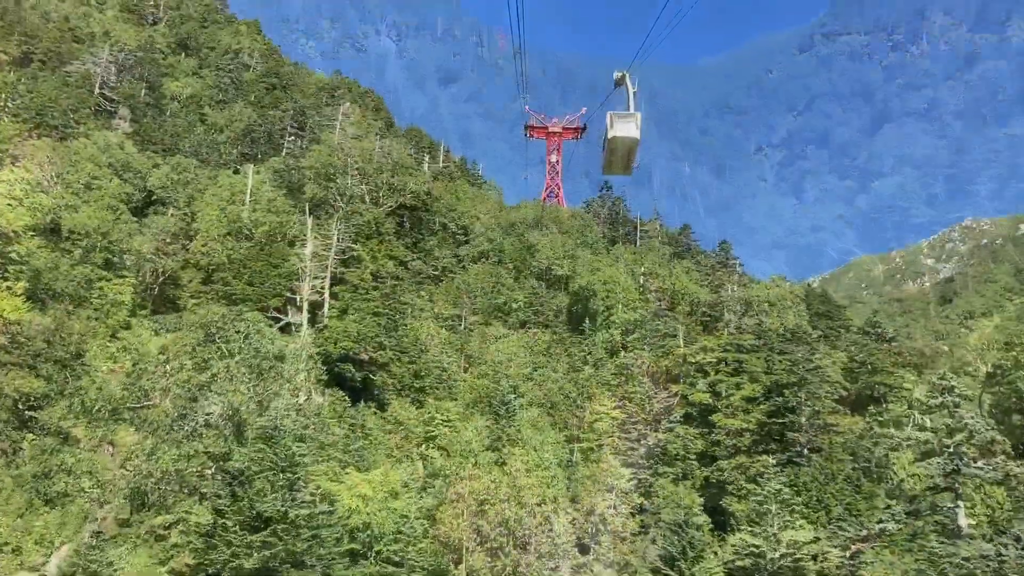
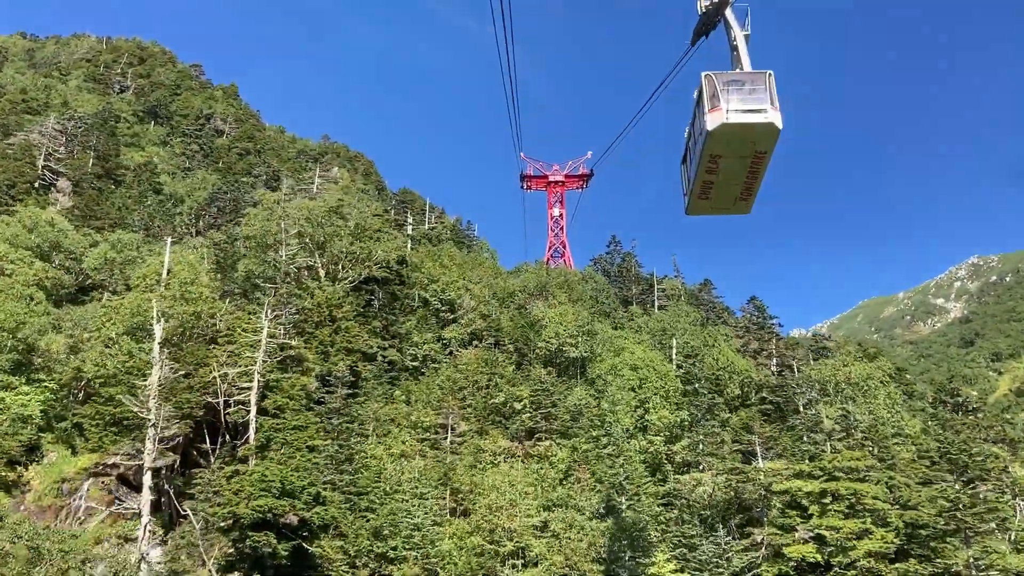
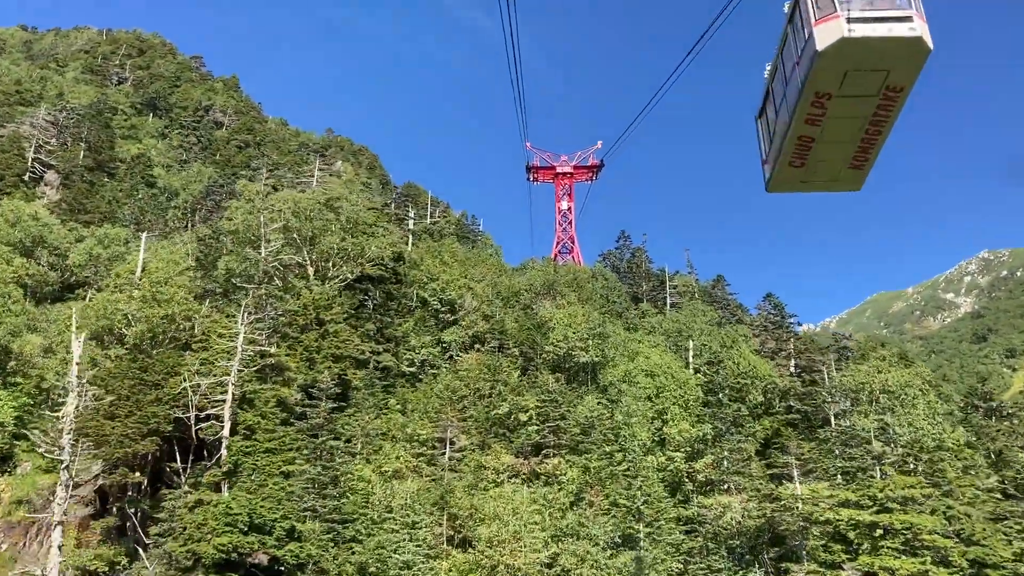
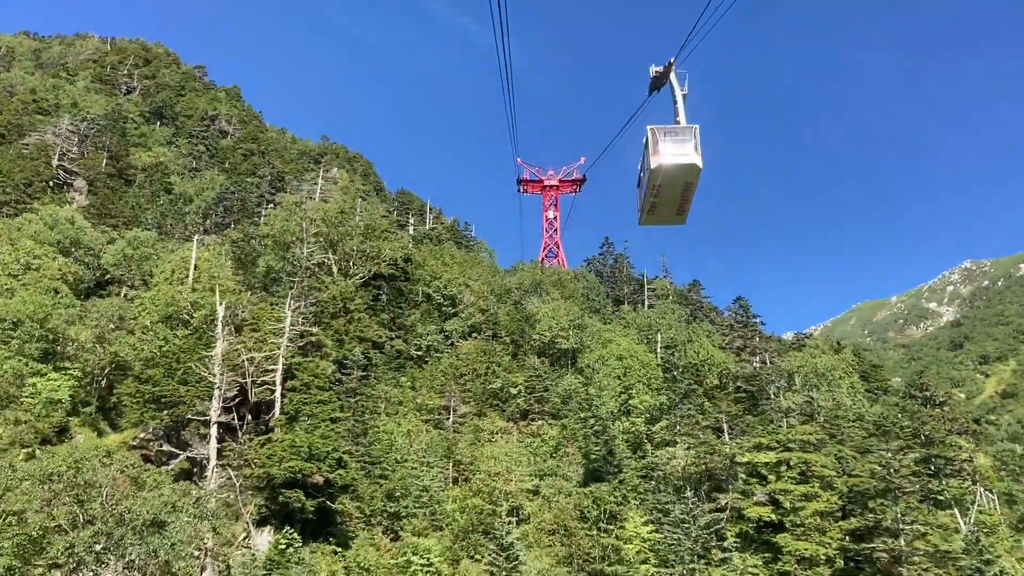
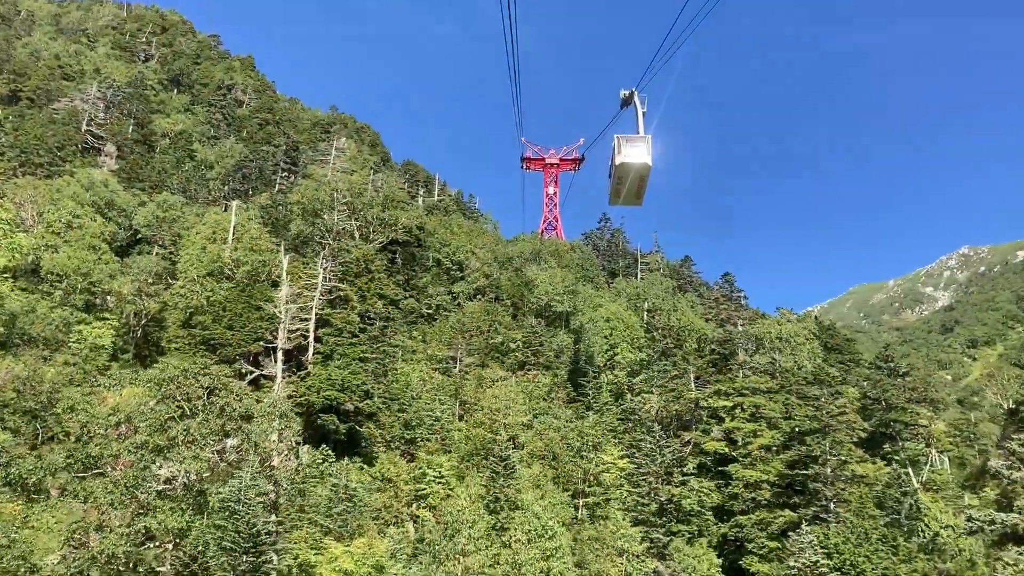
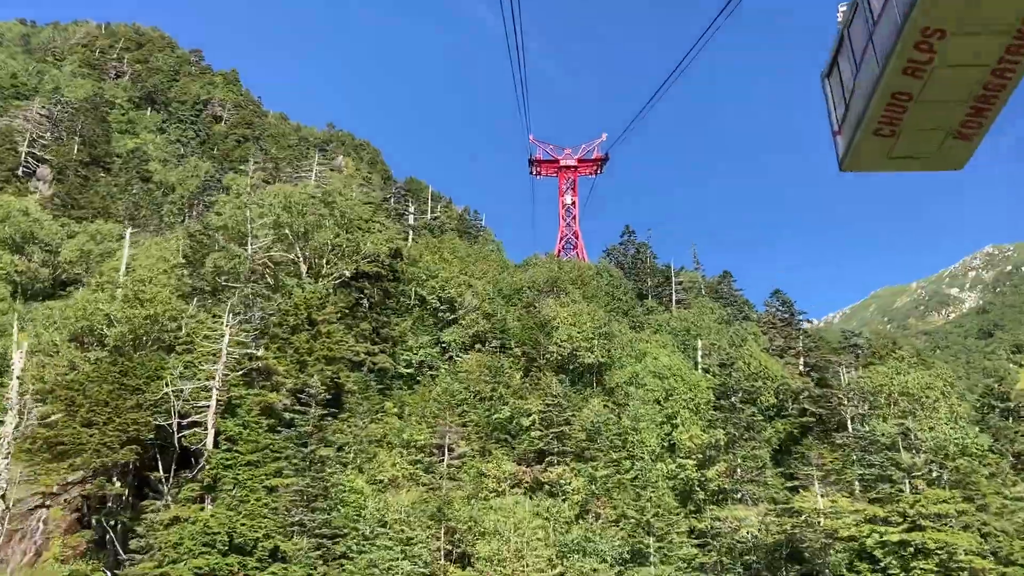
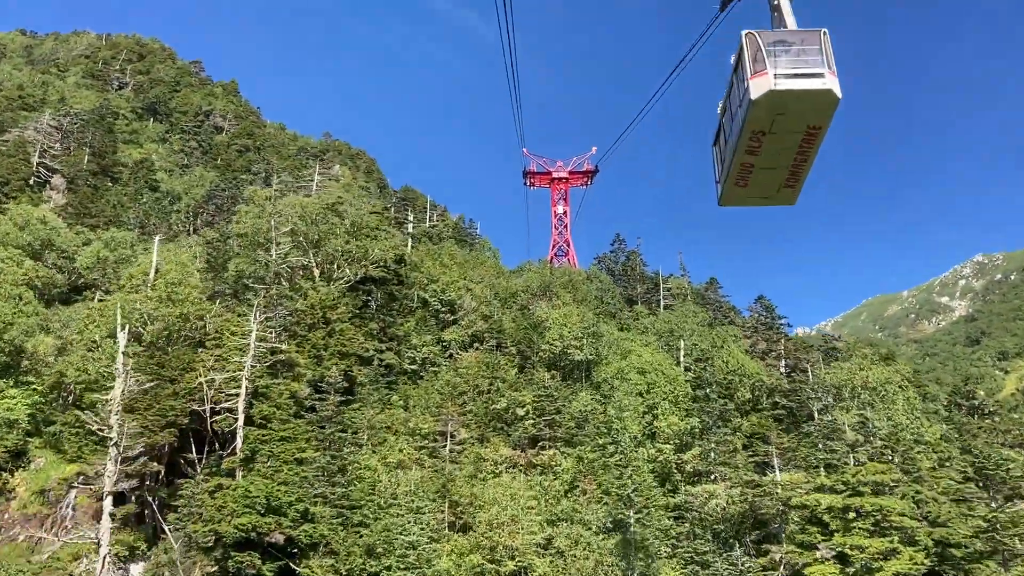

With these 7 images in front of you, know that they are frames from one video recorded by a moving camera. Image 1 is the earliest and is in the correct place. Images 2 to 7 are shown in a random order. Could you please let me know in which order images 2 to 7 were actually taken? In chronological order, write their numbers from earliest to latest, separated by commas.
5, 4, 2, 7, 3, 6
